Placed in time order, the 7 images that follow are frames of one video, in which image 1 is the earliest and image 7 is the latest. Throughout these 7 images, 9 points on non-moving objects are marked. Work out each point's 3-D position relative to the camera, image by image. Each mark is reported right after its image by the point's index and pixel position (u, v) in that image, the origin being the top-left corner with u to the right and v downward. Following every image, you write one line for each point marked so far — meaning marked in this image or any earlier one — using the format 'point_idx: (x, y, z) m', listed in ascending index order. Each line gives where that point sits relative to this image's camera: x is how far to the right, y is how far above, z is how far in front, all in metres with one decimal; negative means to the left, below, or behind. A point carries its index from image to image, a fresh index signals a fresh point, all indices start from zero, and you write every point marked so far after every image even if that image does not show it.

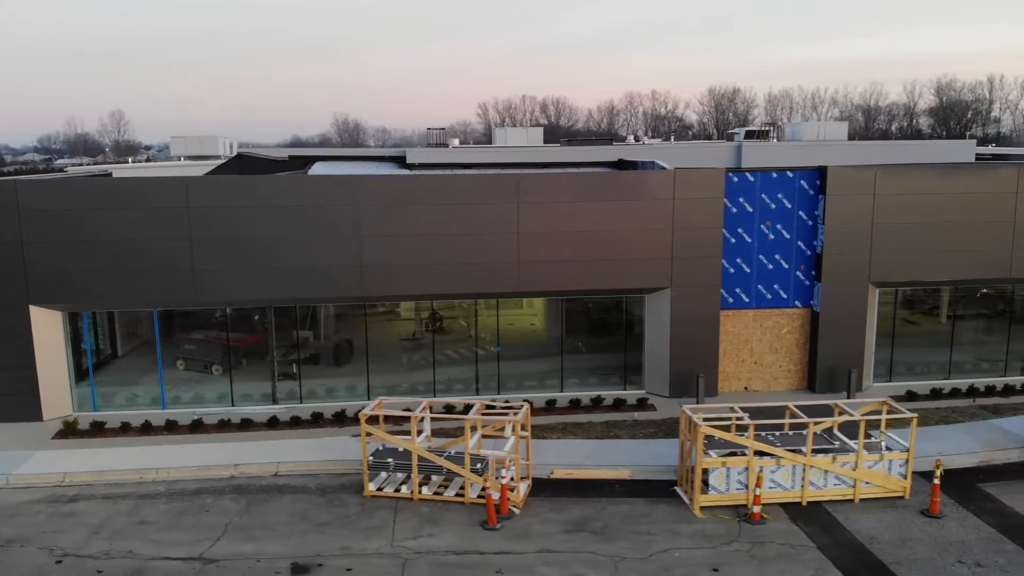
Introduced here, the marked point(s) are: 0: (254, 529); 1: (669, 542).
0: (-4.5, -4.2, +12.8) m
1: (+2.6, -4.2, +12.0) m
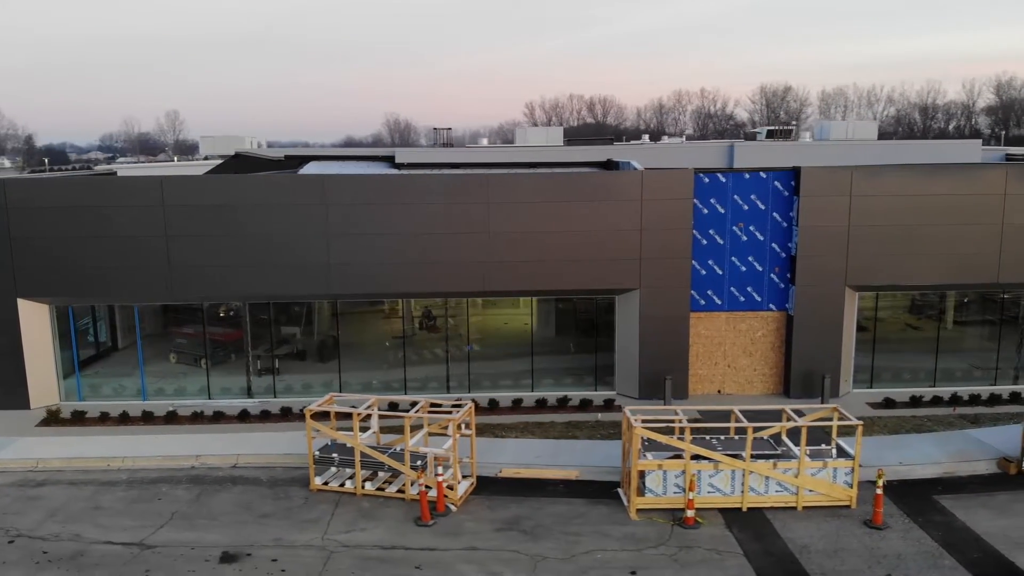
0: (-5.7, -4.1, +13.2) m
1: (+1.3, -4.2, +11.9) m
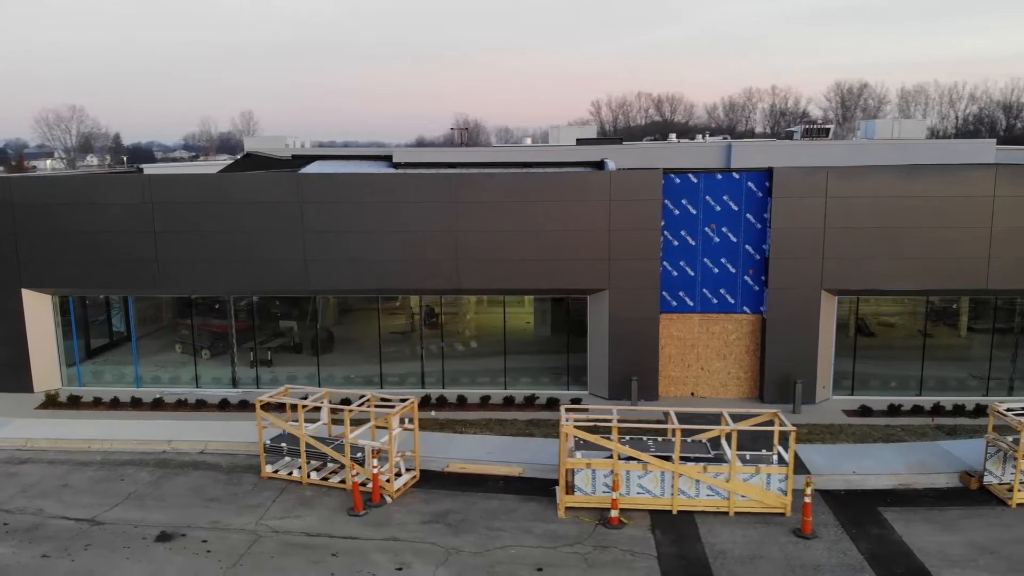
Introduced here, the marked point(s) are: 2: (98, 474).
0: (-6.9, -4.0, +13.9) m
1: (0.0, -4.2, +12.1) m
2: (-8.5, -3.8, +15.1) m
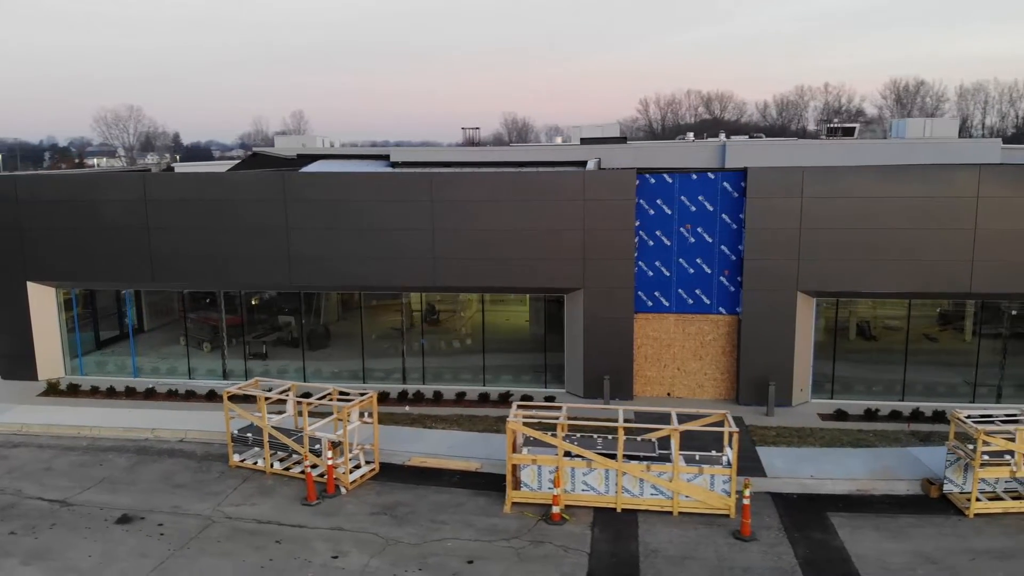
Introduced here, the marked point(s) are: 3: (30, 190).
0: (-7.8, -3.9, +14.6) m
1: (-1.0, -4.1, +12.3) m
2: (-9.4, -3.7, +15.8) m
3: (-13.0, +2.6, +19.7) m
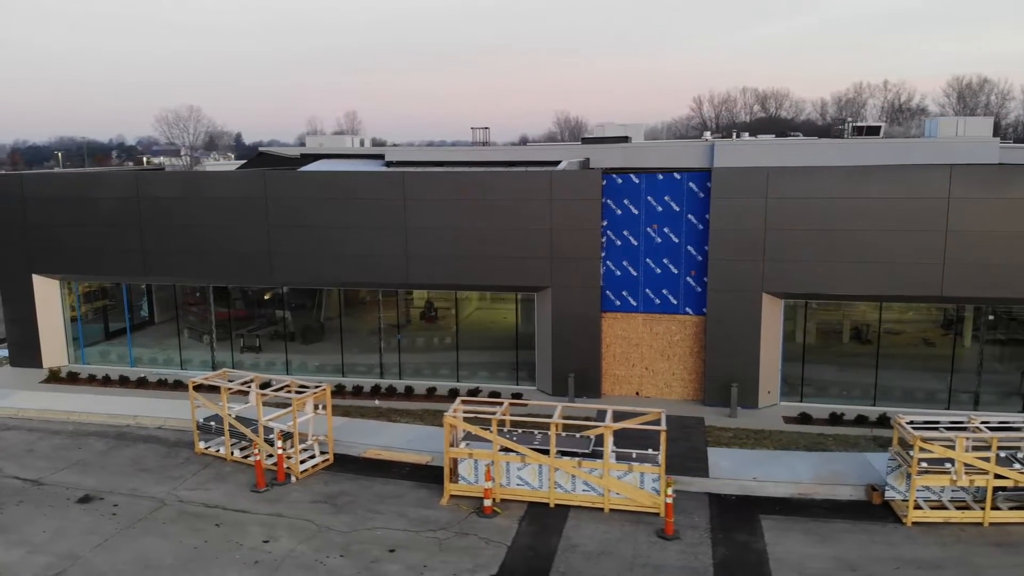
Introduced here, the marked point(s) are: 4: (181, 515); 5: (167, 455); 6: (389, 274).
0: (-8.8, -3.7, +15.4) m
1: (-2.2, -4.1, +12.7) m
2: (-10.3, -3.5, +16.7) m
3: (-13.6, +2.8, +20.8) m
4: (-5.9, -4.1, +13.1) m
5: (-7.5, -3.6, +15.8) m
6: (-3.2, +0.4, +19.2) m
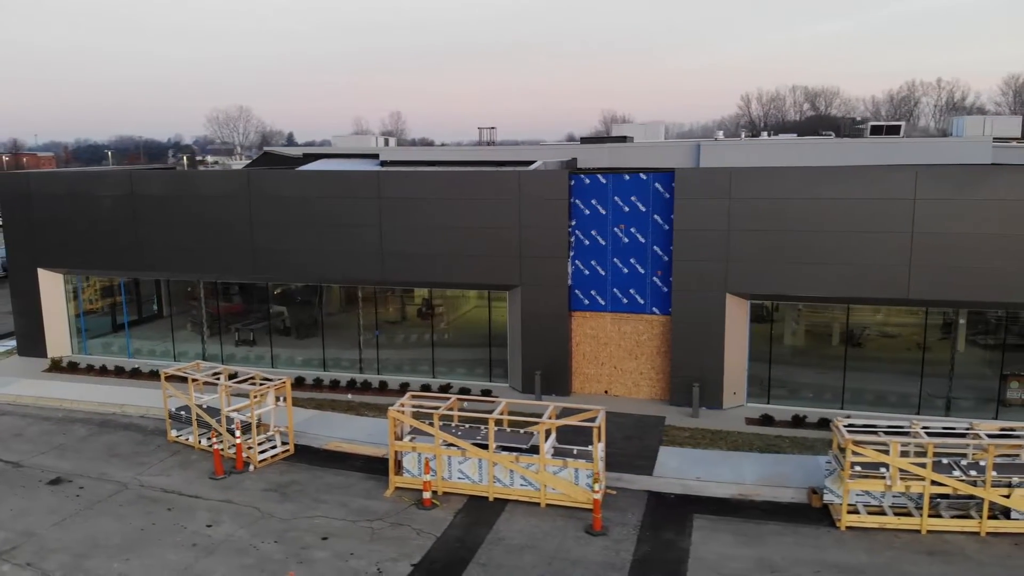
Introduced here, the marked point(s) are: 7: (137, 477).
0: (-9.8, -3.6, +16.2) m
1: (-3.4, -4.0, +13.1) m
2: (-11.2, -3.4, +17.6) m
3: (-14.1, +3.0, +21.9) m
4: (-7.0, -4.0, +13.7) m
5: (-8.4, -3.5, +16.5) m
6: (-3.9, +0.4, +19.7) m
7: (-7.5, -3.8, +14.7) m
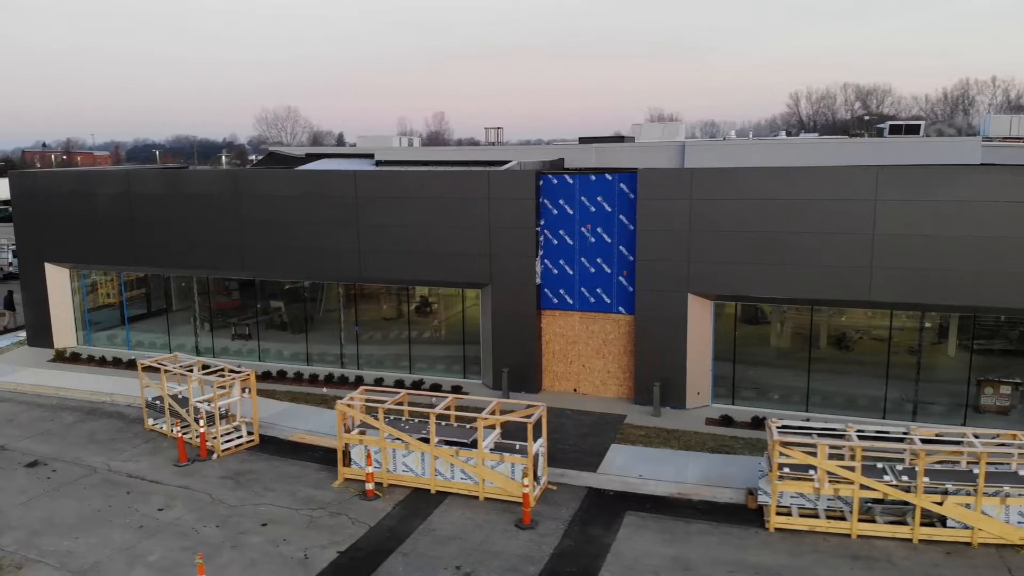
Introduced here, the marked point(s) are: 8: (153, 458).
0: (-10.7, -3.5, +17.1) m
1: (-4.5, -3.9, +13.6) m
2: (-12.0, -3.2, +18.6) m
3: (-14.6, +3.2, +23.0) m
4: (-8.1, -3.8, +14.5) m
5: (-9.3, -3.4, +17.3) m
6: (-4.6, +0.5, +20.2) m
7: (-8.5, -3.7, +15.4) m
8: (-7.7, -3.6, +15.6) m
